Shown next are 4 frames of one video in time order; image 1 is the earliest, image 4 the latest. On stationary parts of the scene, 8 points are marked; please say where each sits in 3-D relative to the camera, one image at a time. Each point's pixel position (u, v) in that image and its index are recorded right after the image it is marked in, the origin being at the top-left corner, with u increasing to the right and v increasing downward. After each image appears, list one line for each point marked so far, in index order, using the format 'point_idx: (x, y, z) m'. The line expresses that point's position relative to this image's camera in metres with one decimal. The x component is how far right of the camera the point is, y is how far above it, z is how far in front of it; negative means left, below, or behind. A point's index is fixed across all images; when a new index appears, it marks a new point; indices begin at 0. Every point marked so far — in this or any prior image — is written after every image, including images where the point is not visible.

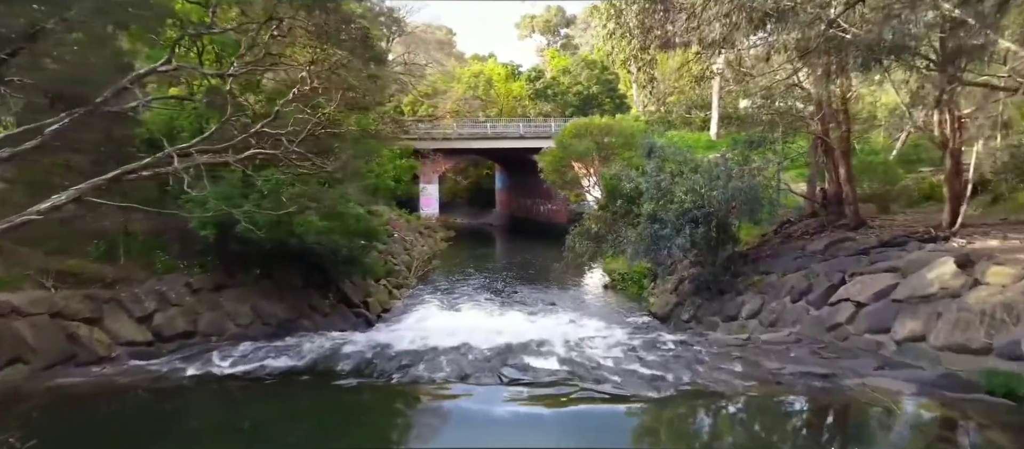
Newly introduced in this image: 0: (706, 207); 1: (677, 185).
0: (+4.0, +0.4, +11.2) m
1: (+3.5, +0.8, +11.6) m
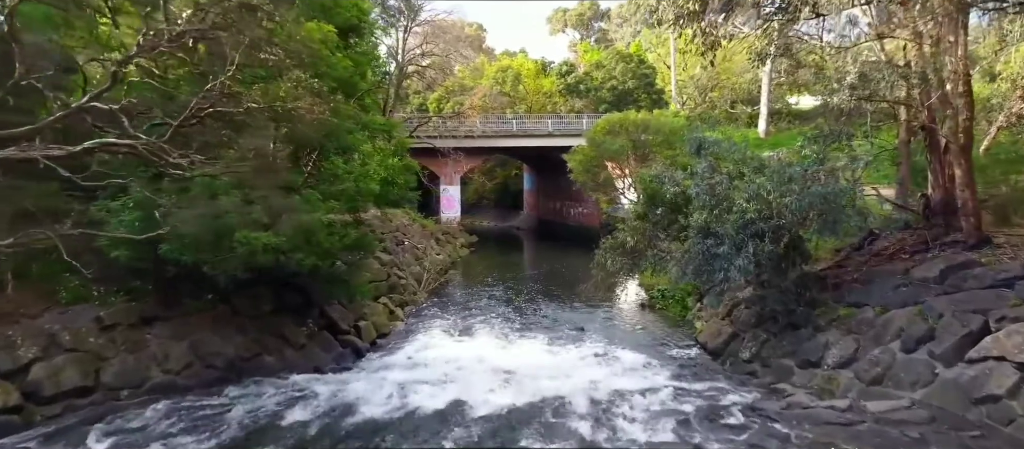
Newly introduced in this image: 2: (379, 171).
0: (+4.2, +0.1, +8.7) m
1: (+3.7, +0.6, +9.1) m
2: (-2.5, +1.0, +10.6) m
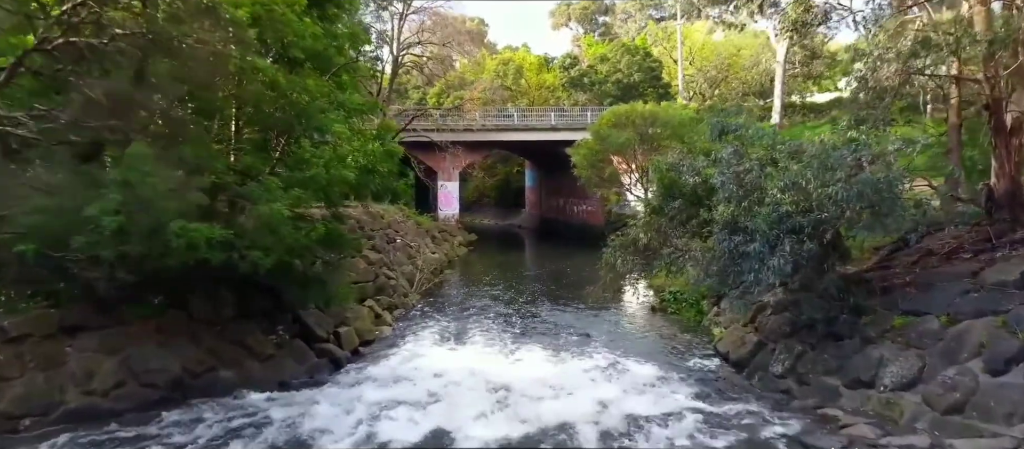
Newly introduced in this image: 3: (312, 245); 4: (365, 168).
0: (+4.1, +0.2, +7.4) m
1: (+3.7, +0.7, +7.8) m
2: (-2.5, +1.1, +9.3) m
3: (-3.0, -0.3, +8.2) m
4: (-2.5, +1.0, +9.4) m
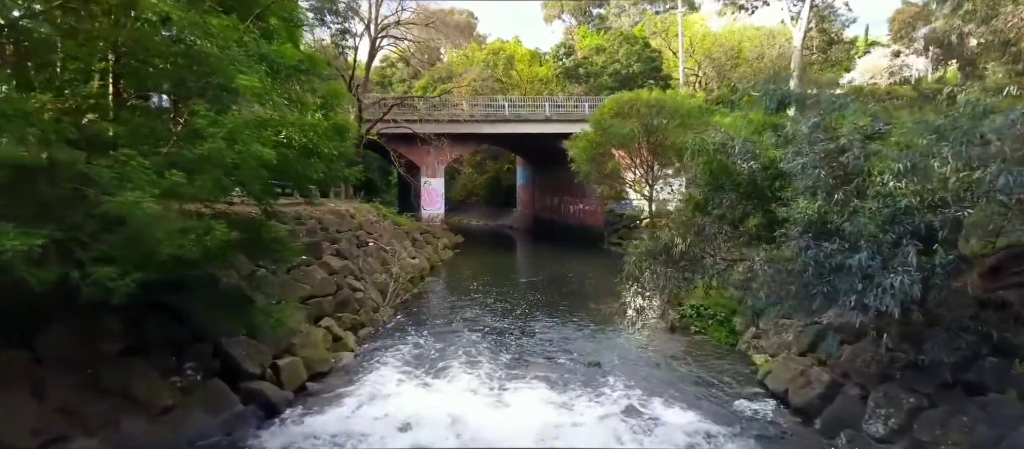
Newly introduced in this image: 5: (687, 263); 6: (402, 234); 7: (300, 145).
0: (+4.1, +0.2, +5.1) m
1: (+3.6, +0.7, +5.4) m
2: (-2.6, +1.1, +6.8) m
3: (-3.0, -0.3, +5.7) m
4: (-2.6, +1.0, +6.9) m
5: (+2.4, -0.5, +7.4) m
6: (-3.9, -0.3, +19.6) m
7: (-2.6, +1.0, +6.8) m
